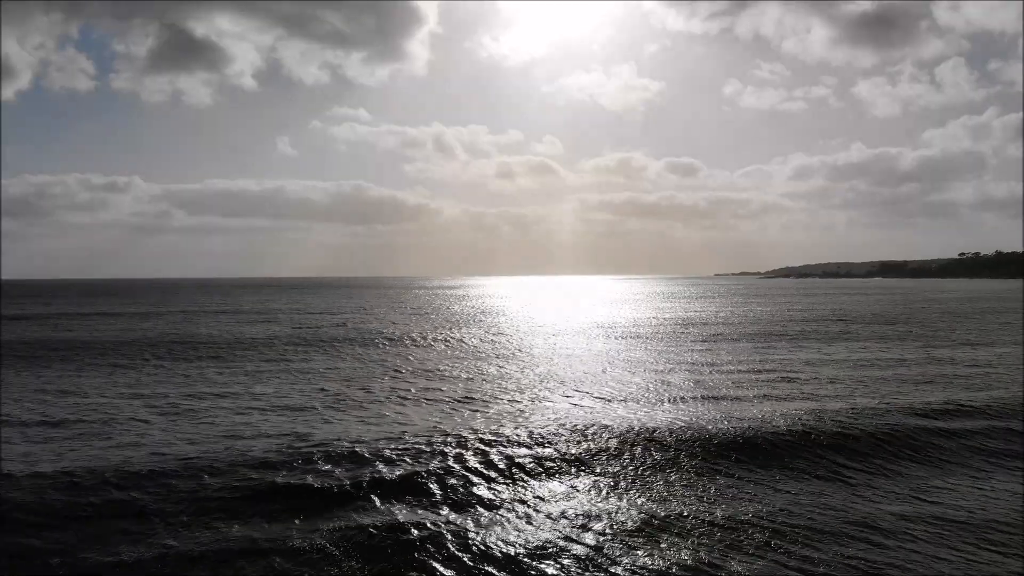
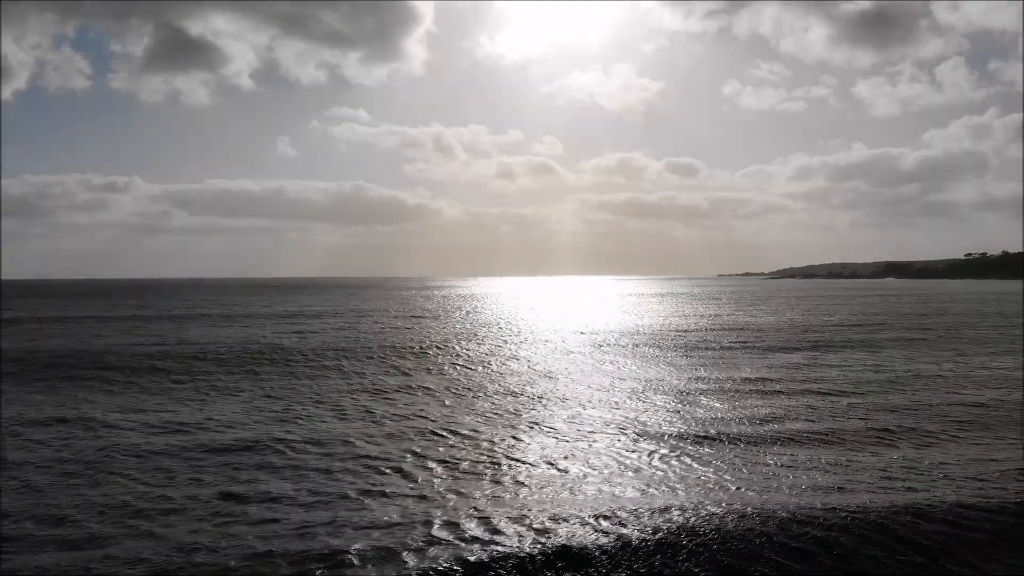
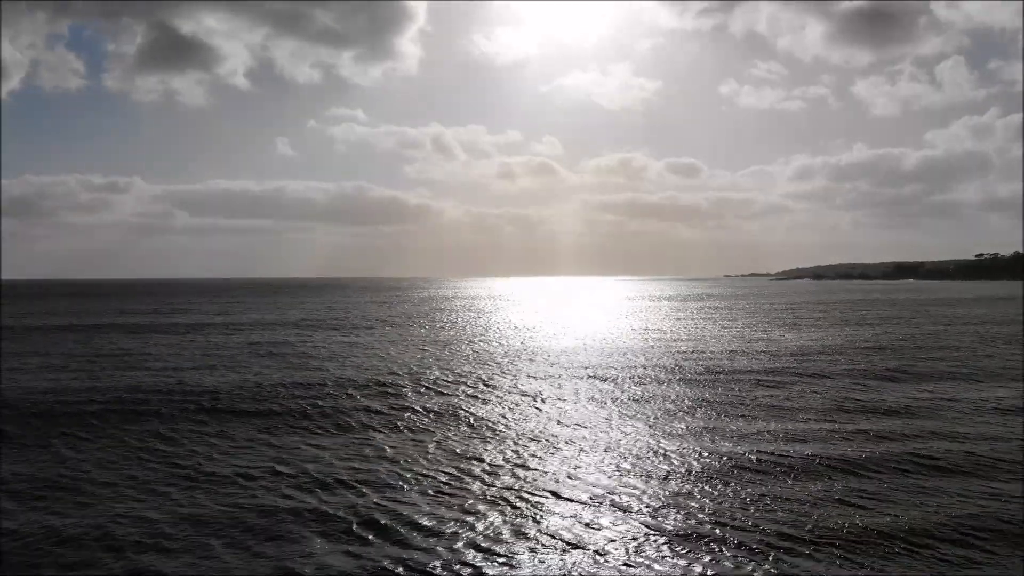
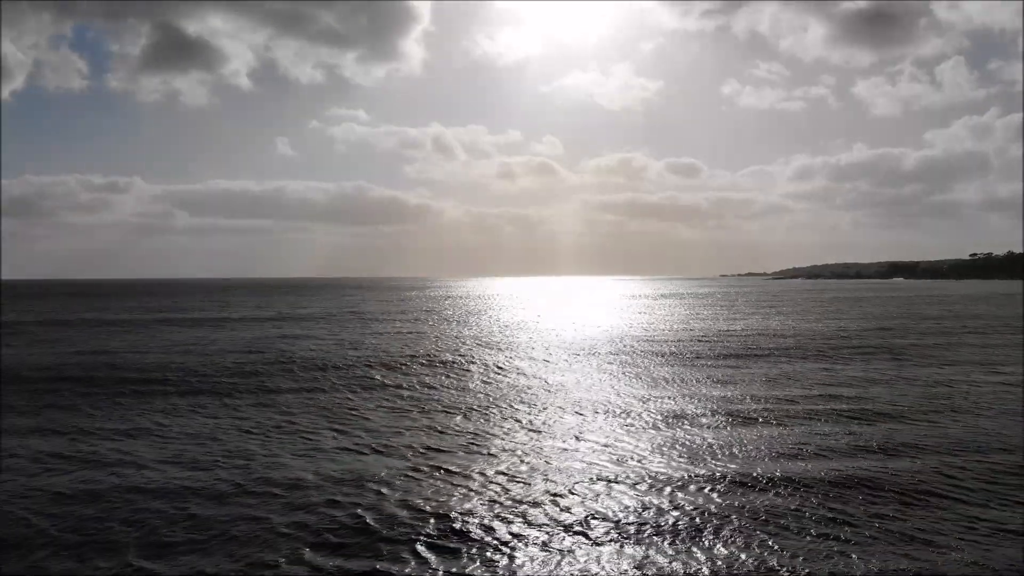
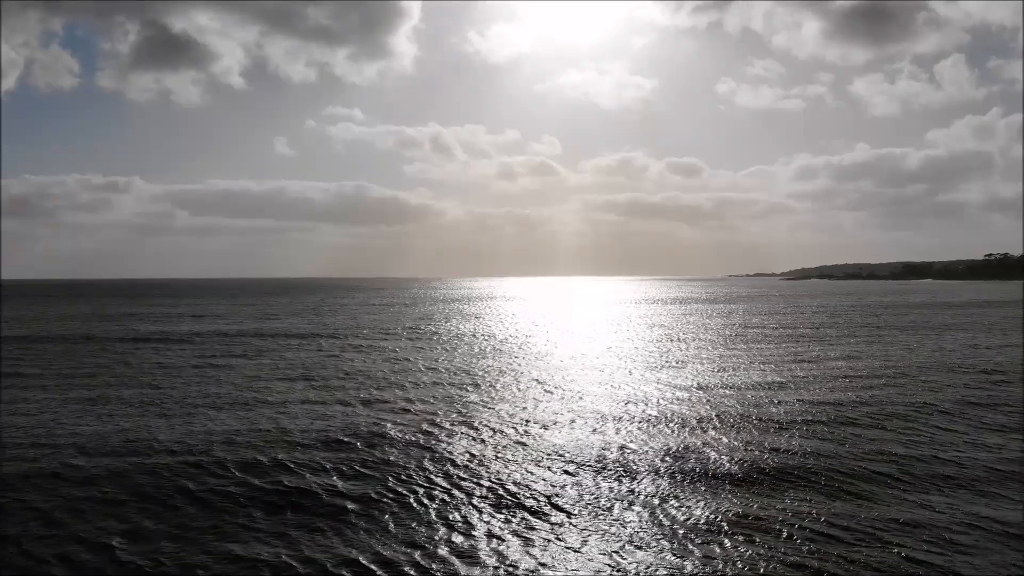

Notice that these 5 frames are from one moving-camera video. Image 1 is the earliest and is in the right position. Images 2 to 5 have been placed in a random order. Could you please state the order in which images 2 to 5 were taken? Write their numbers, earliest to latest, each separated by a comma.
2, 4, 3, 5
